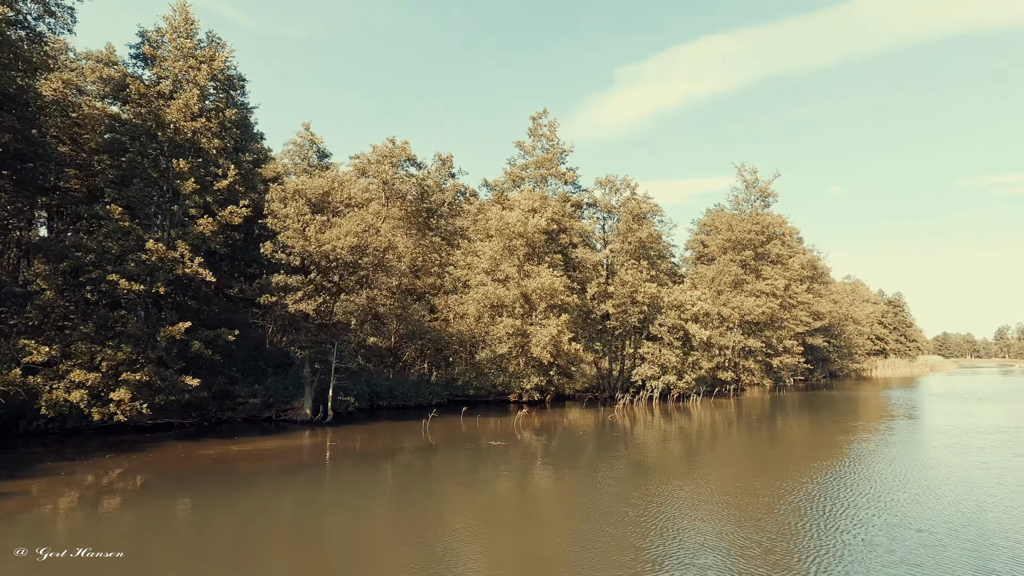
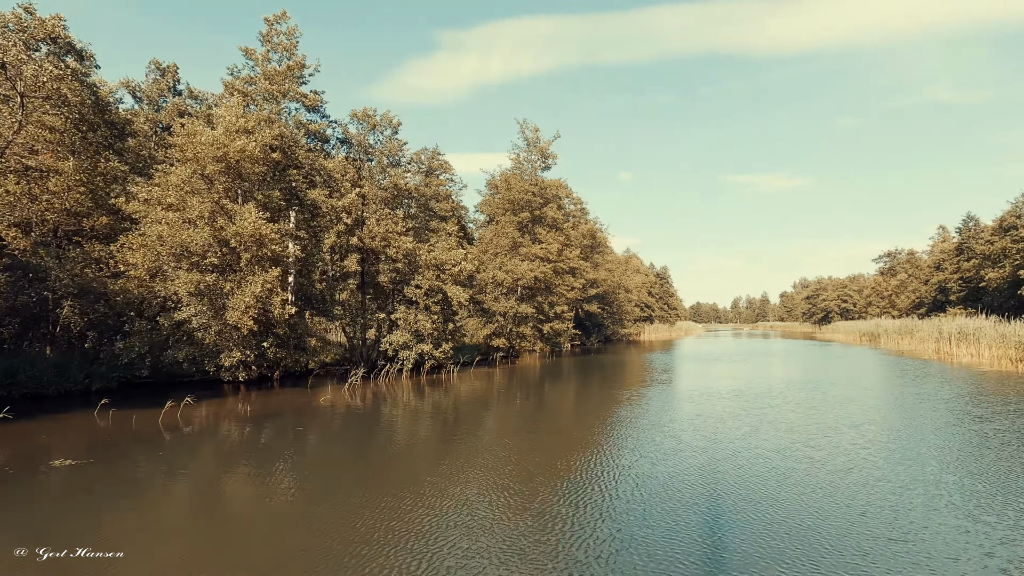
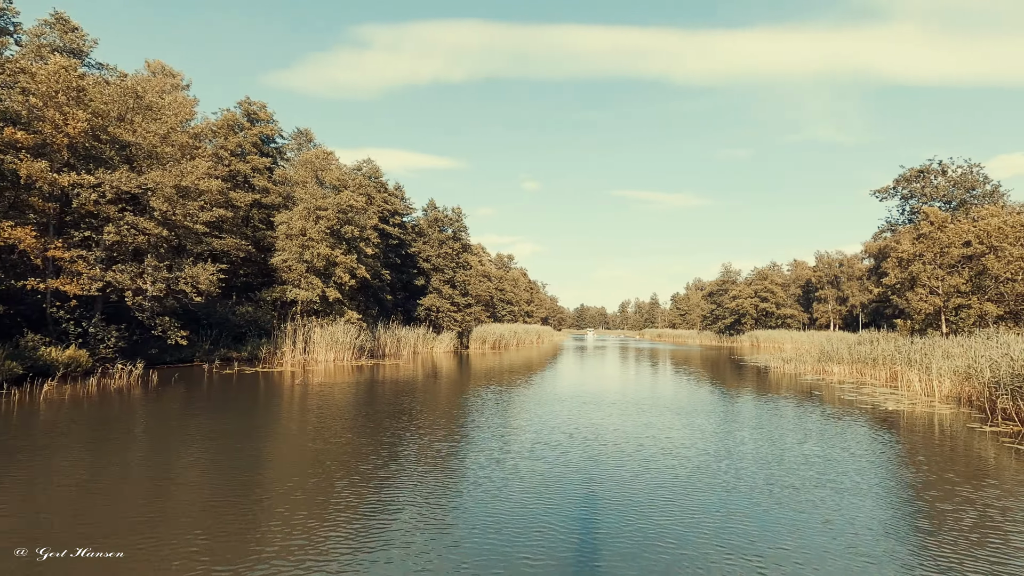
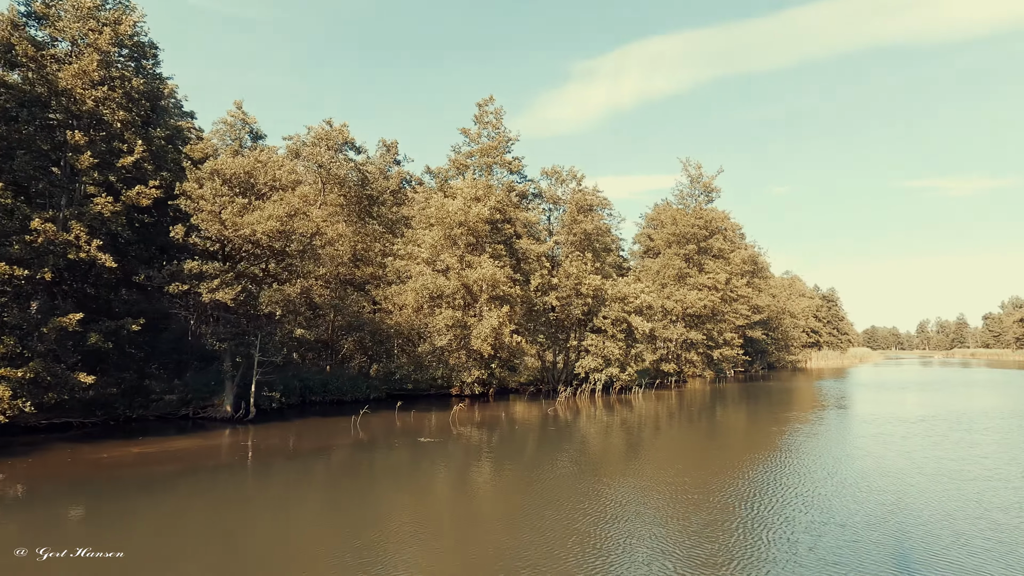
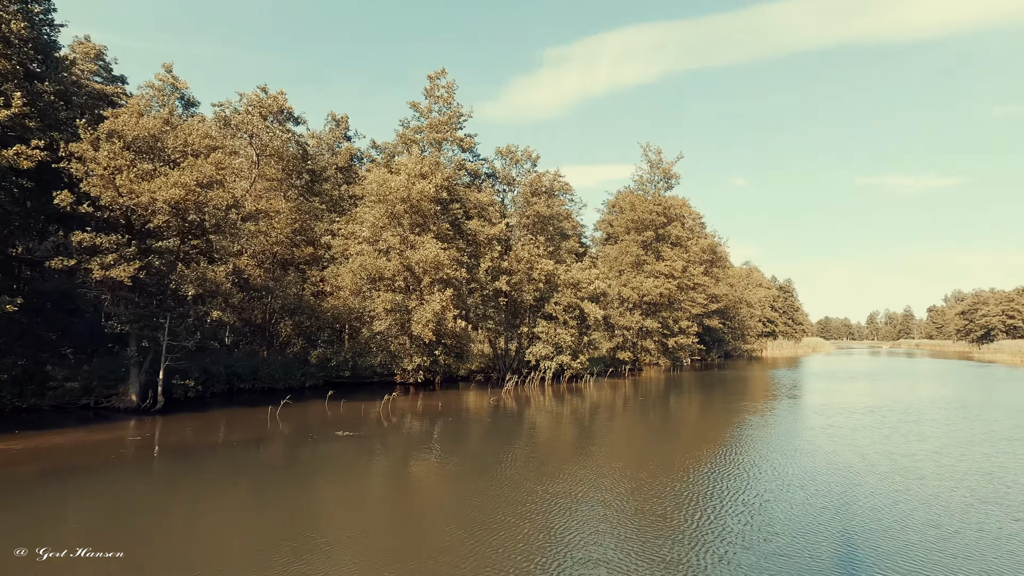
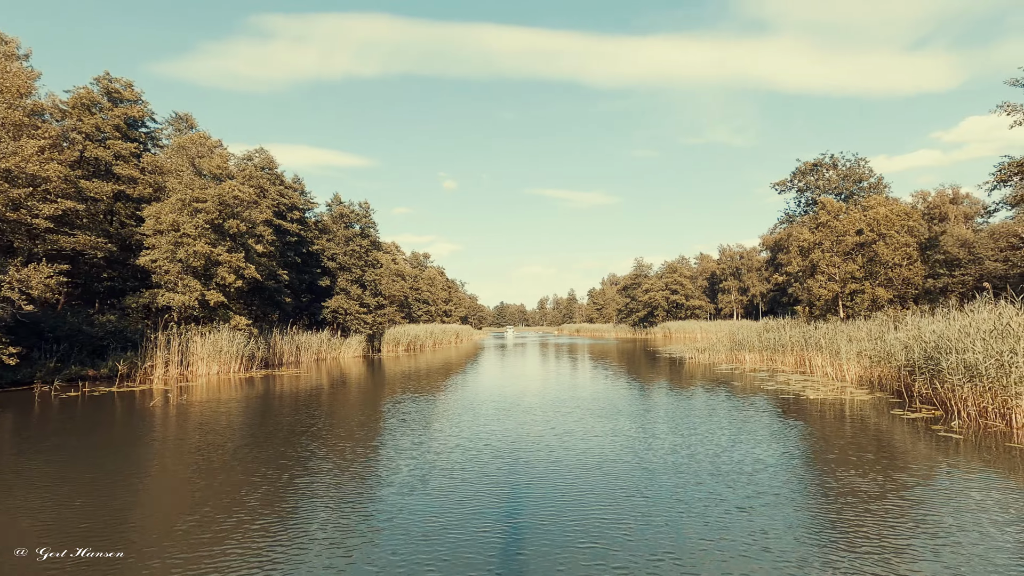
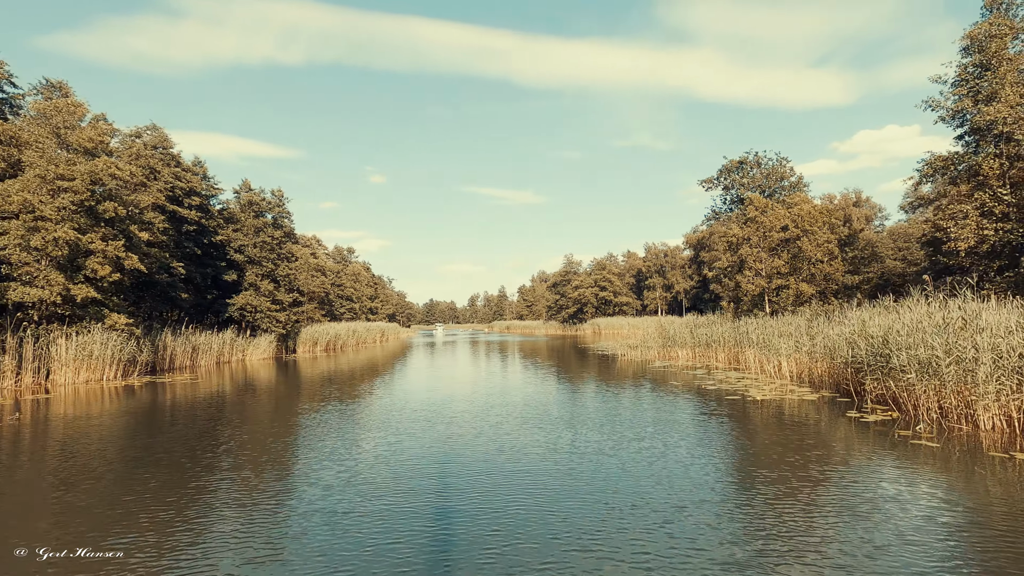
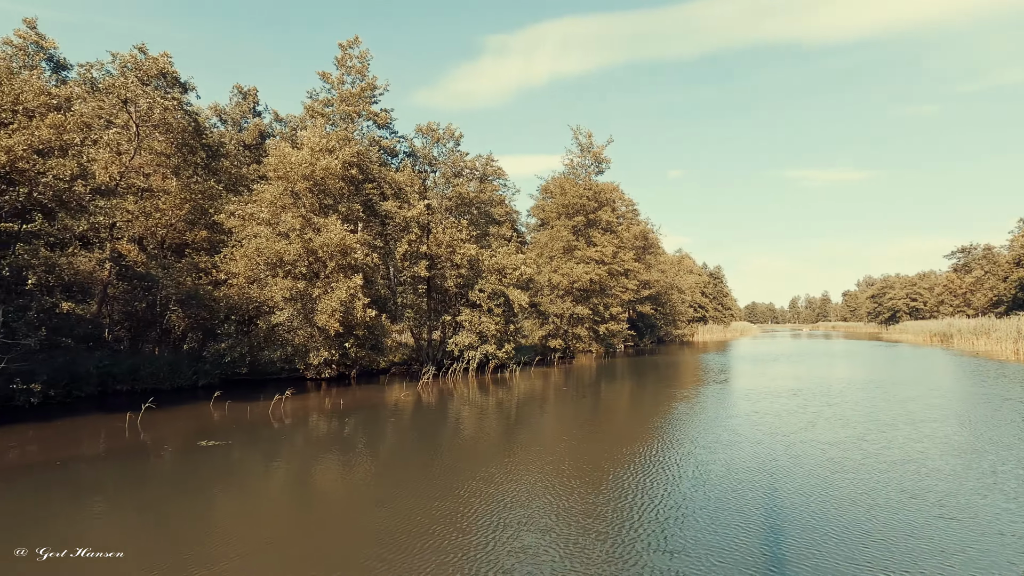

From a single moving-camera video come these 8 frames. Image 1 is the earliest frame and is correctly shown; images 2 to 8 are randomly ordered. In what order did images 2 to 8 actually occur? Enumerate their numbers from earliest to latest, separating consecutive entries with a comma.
4, 5, 8, 2, 3, 6, 7
